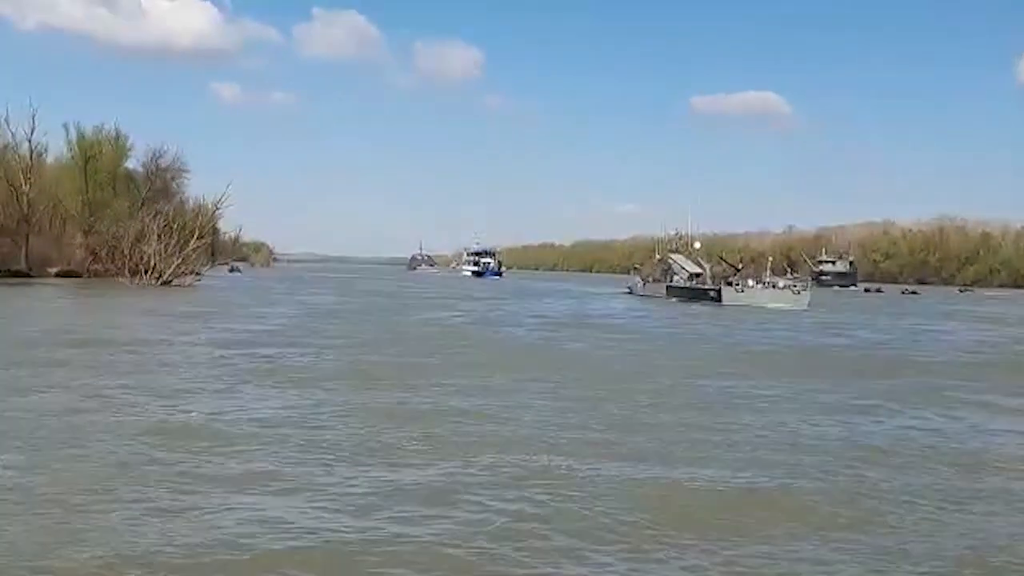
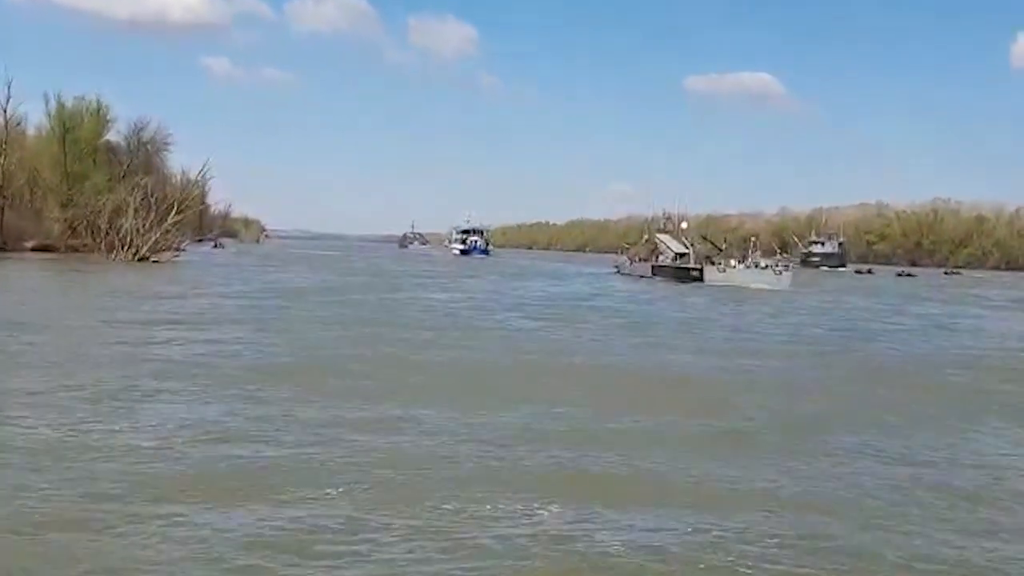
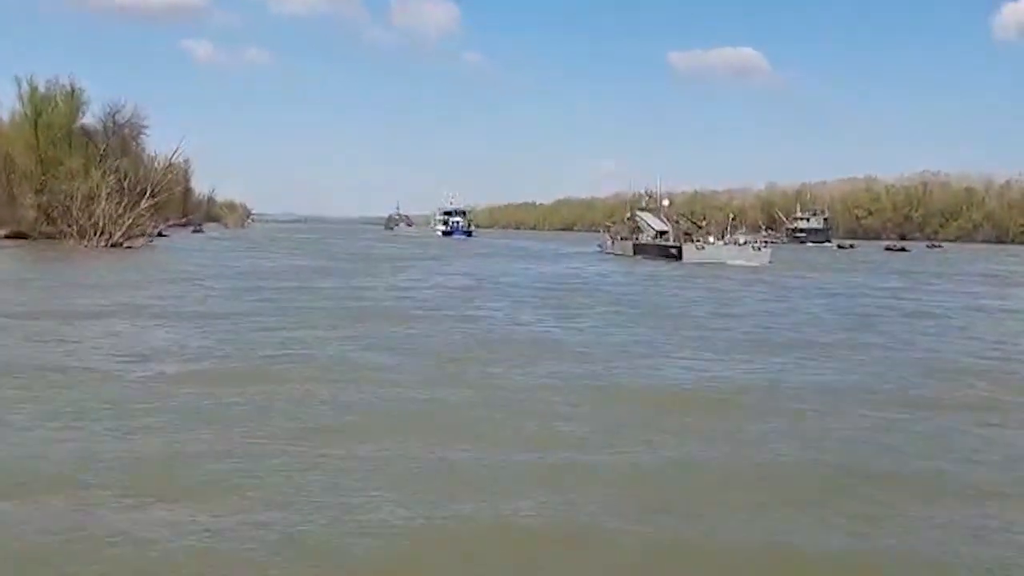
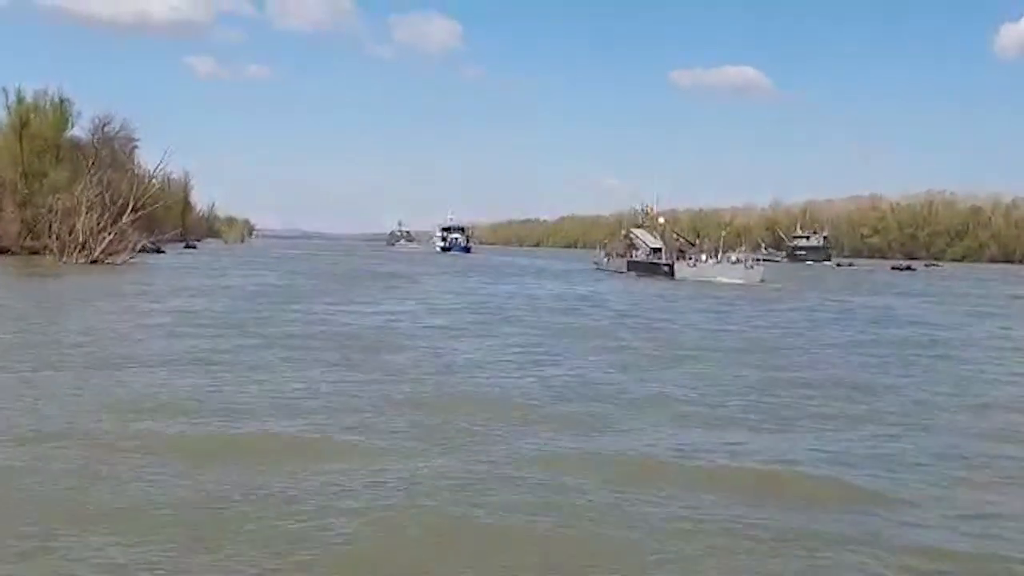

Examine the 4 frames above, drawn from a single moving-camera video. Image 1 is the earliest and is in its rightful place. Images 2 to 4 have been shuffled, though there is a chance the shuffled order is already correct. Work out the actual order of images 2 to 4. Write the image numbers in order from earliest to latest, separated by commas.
2, 3, 4
